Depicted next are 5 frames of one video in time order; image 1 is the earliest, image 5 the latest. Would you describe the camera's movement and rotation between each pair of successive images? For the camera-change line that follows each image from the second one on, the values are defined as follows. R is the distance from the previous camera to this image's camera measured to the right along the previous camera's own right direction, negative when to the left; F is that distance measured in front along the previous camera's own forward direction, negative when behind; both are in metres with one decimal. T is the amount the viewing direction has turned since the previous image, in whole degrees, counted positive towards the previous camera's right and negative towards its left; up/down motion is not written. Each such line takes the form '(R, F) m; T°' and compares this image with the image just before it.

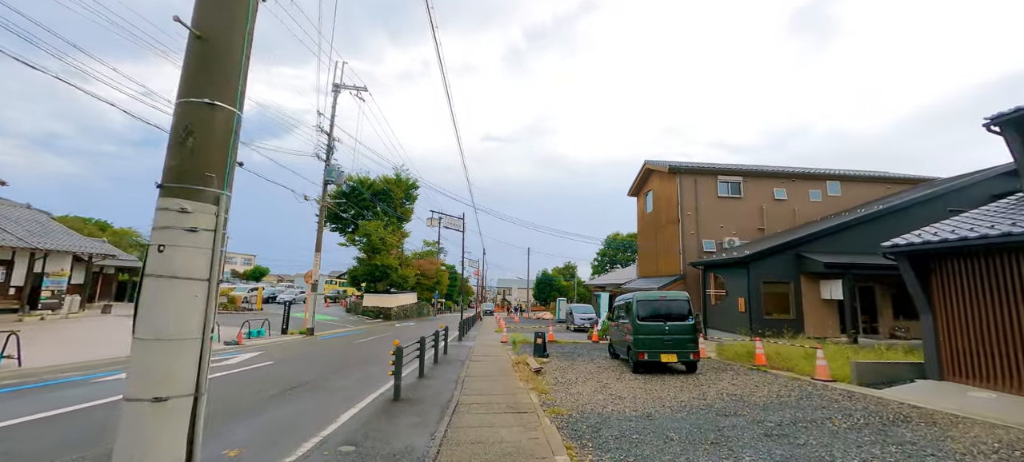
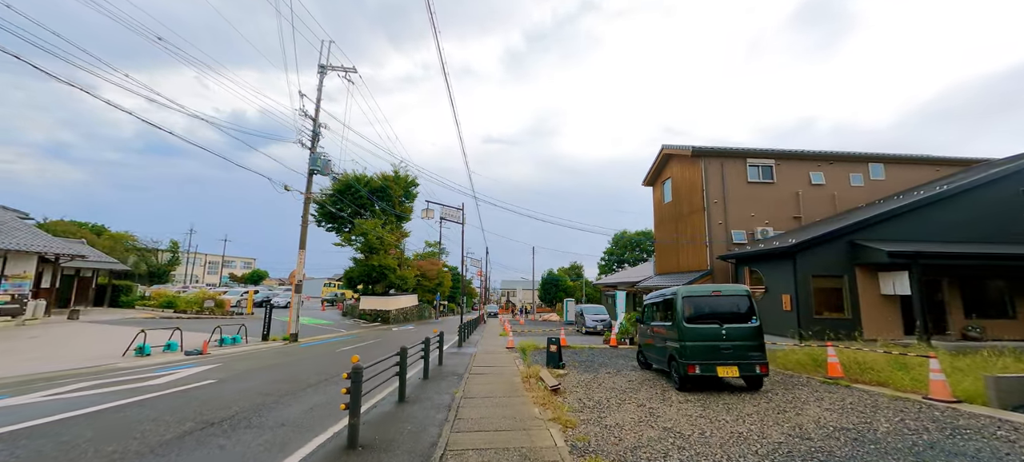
(-0.1, +1.9) m; 0°
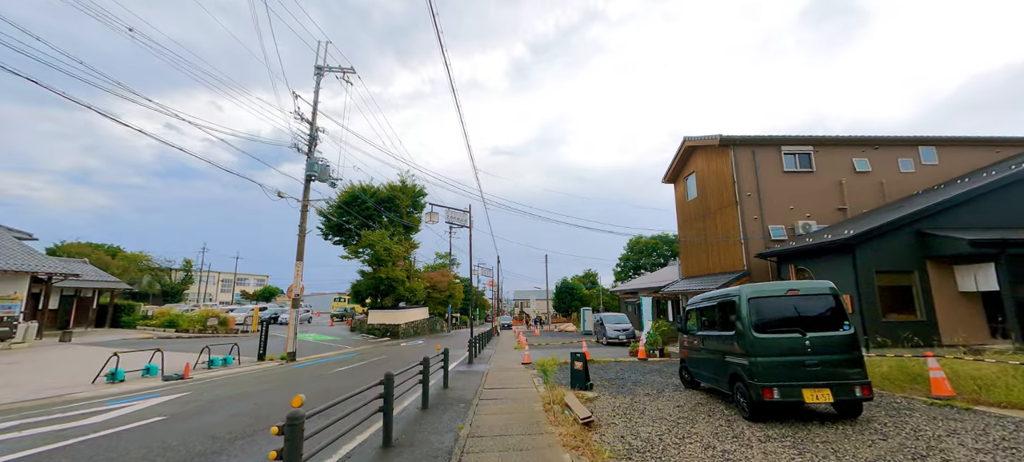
(0.0, +1.4) m; -2°
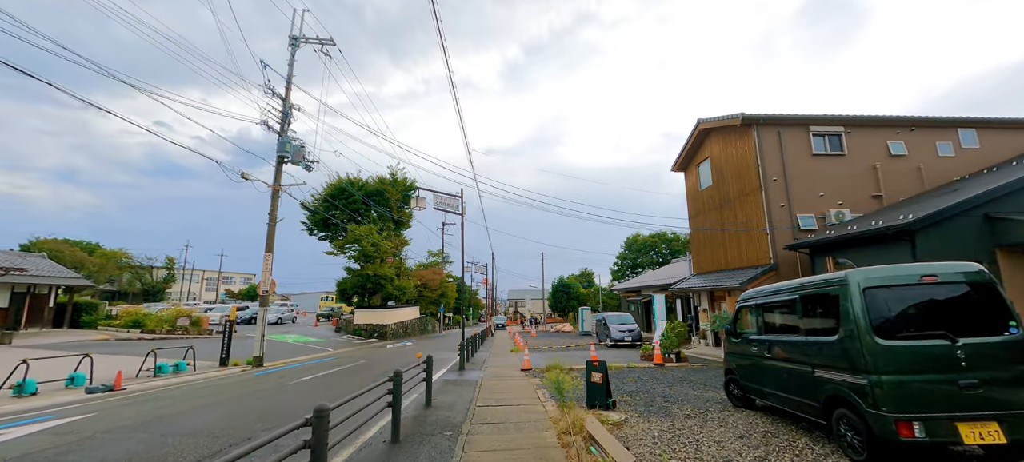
(-0.1, +1.7) m; +1°
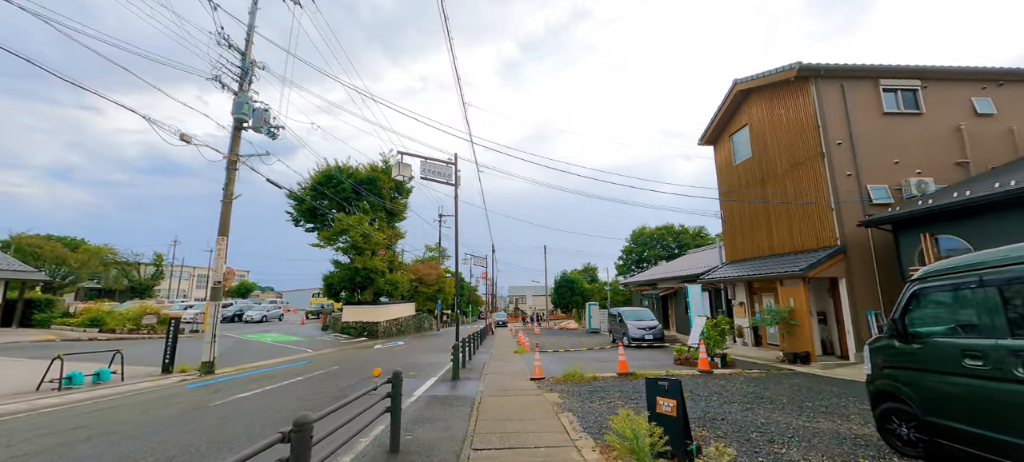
(-0.2, +2.4) m; 0°
